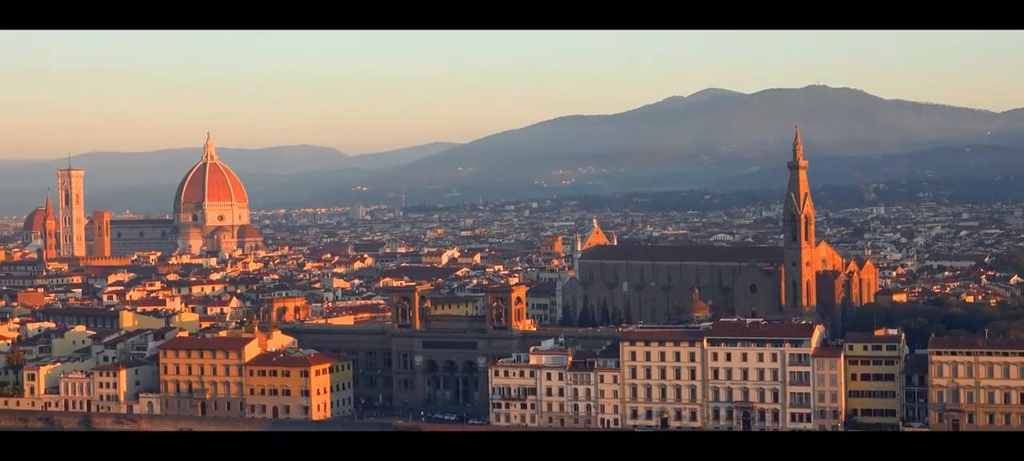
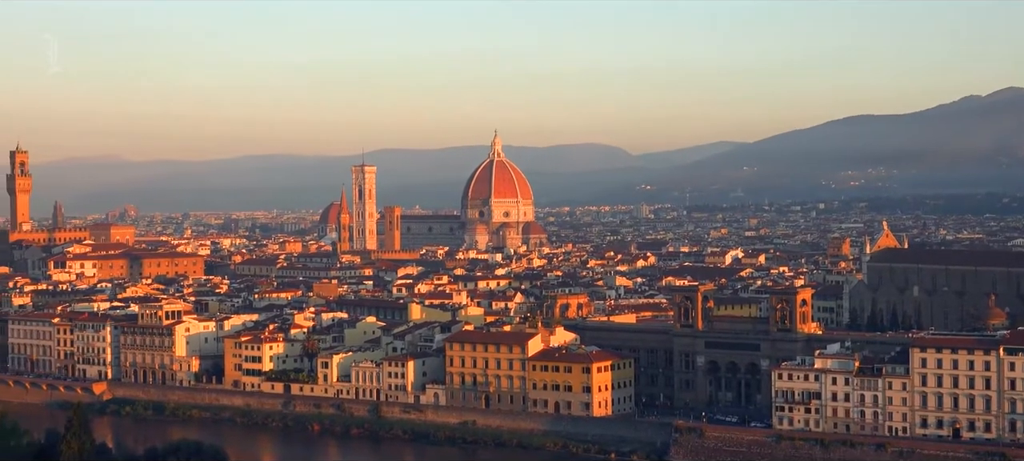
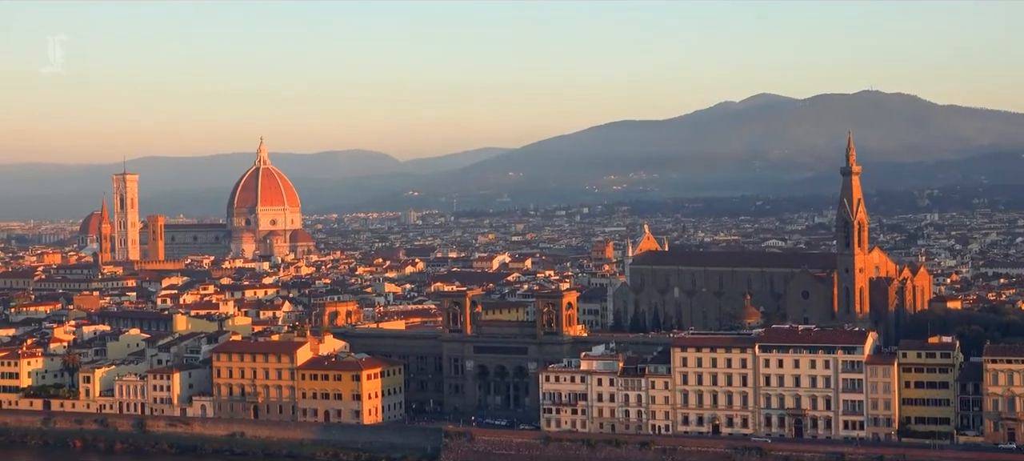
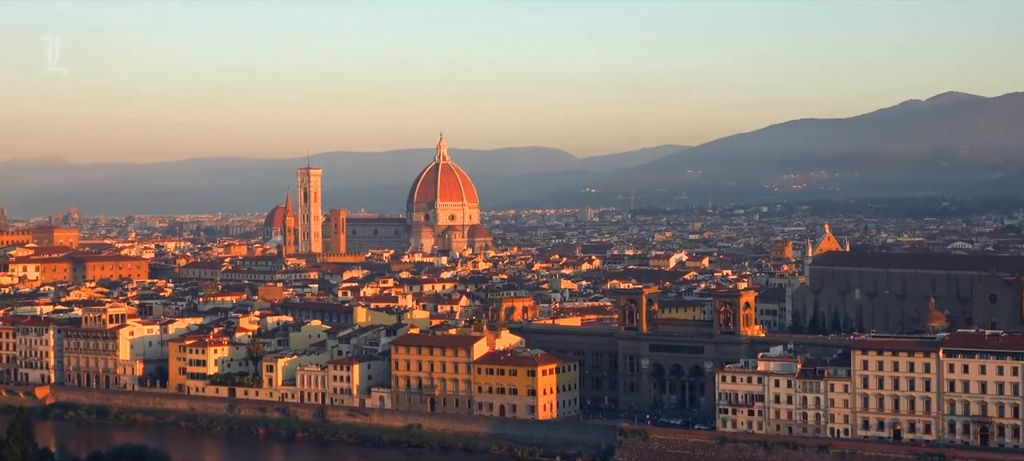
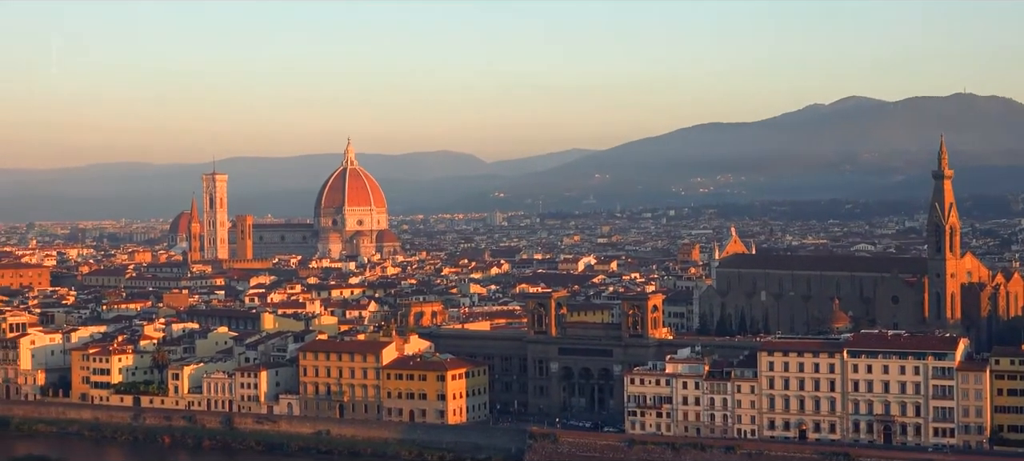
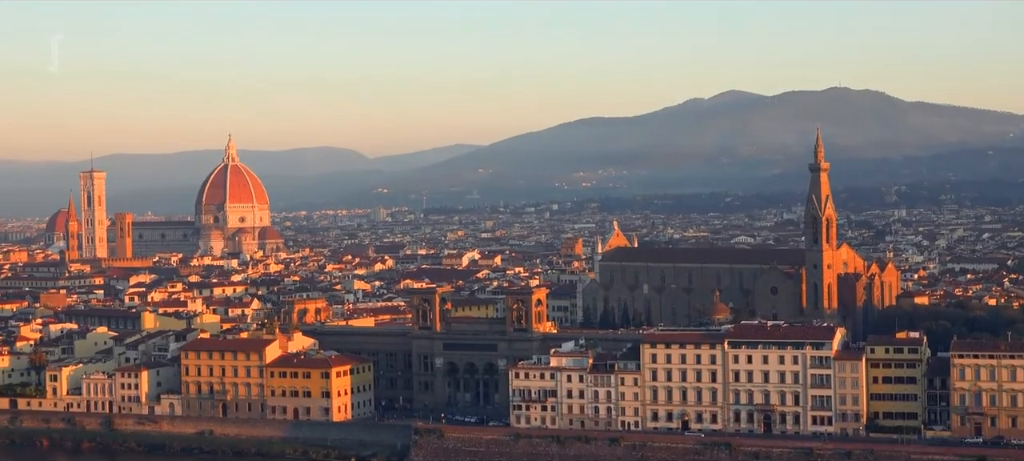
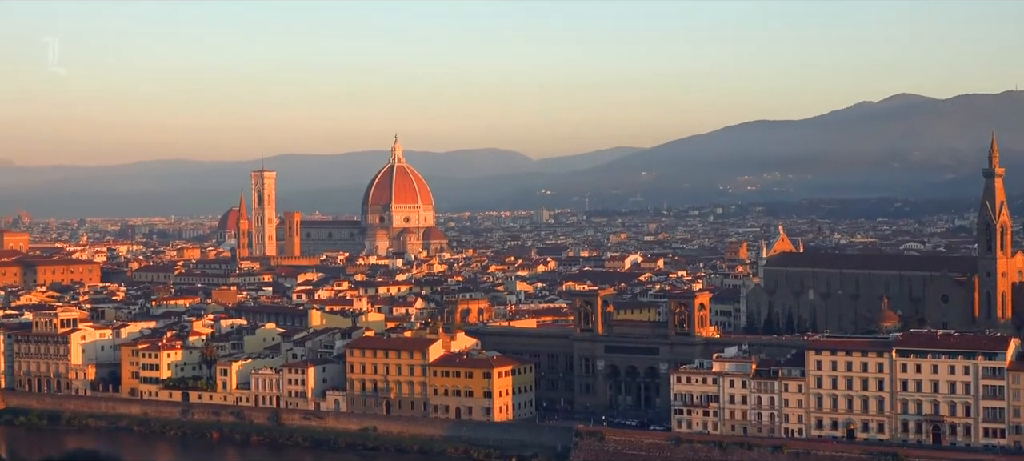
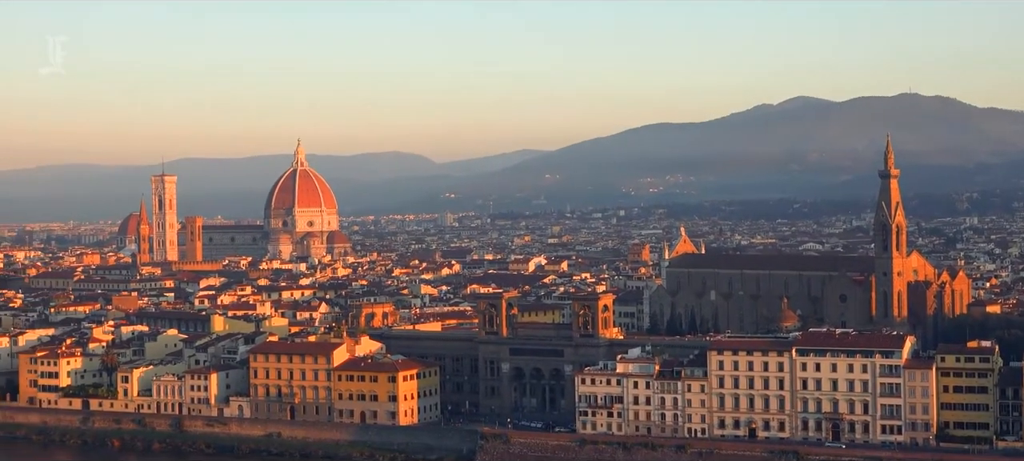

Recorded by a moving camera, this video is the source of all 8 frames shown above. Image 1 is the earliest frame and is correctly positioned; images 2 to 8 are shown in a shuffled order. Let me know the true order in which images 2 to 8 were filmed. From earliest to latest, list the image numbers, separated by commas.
6, 3, 8, 5, 7, 4, 2
